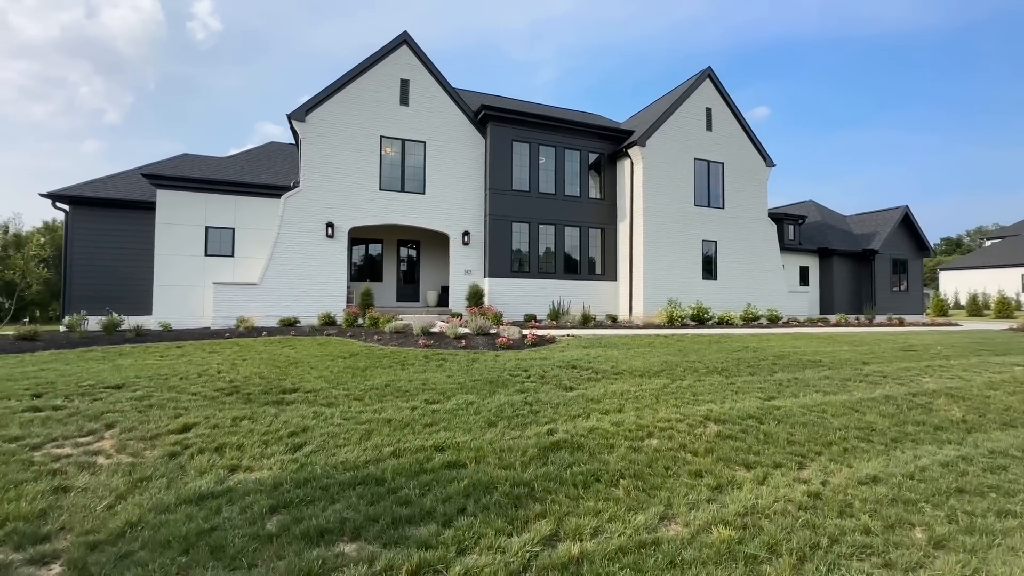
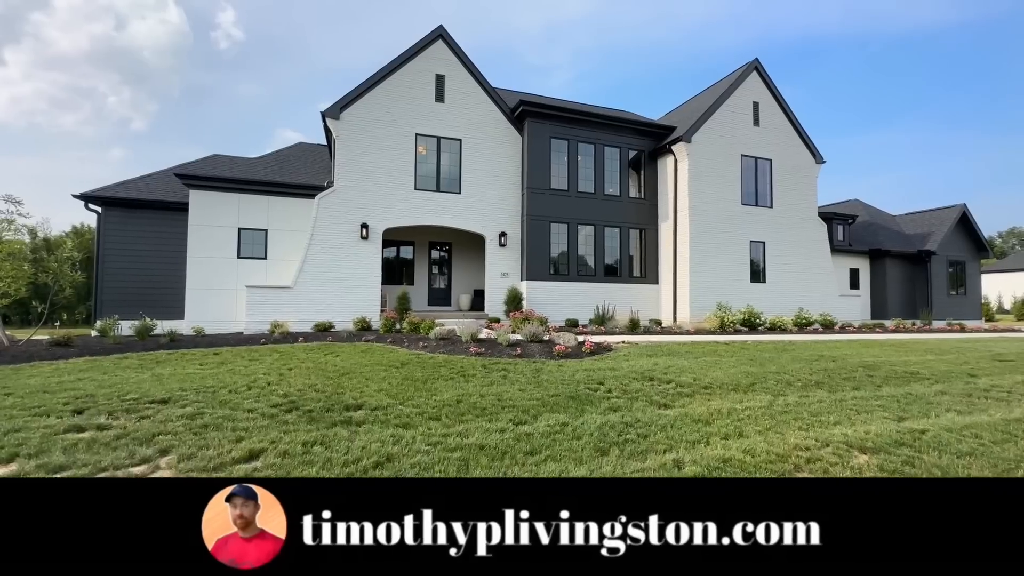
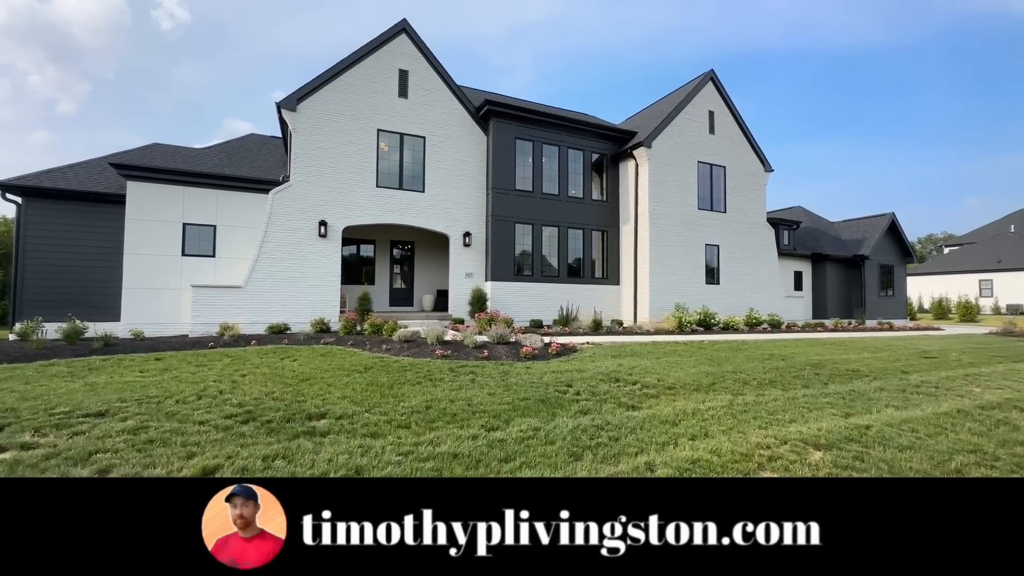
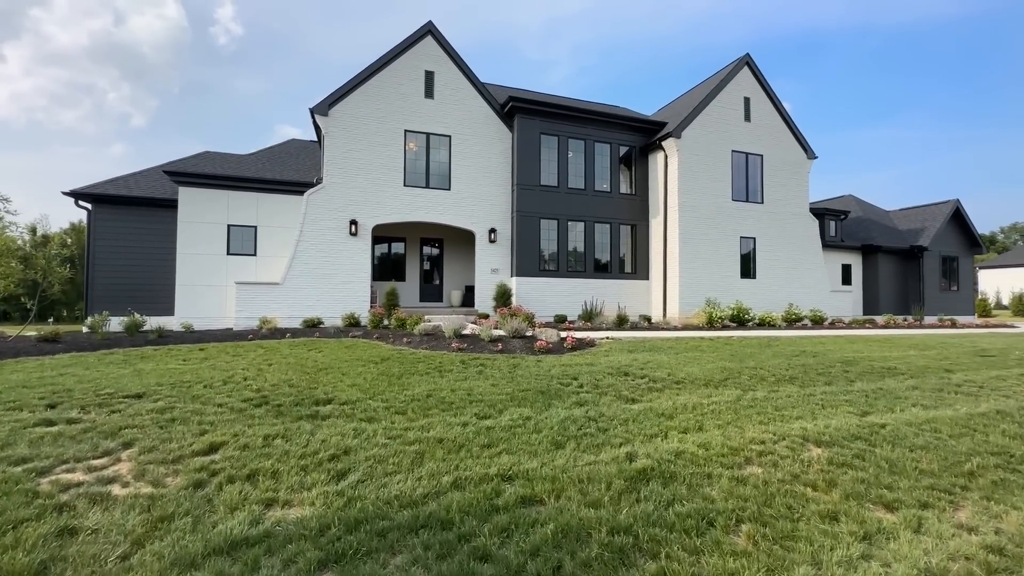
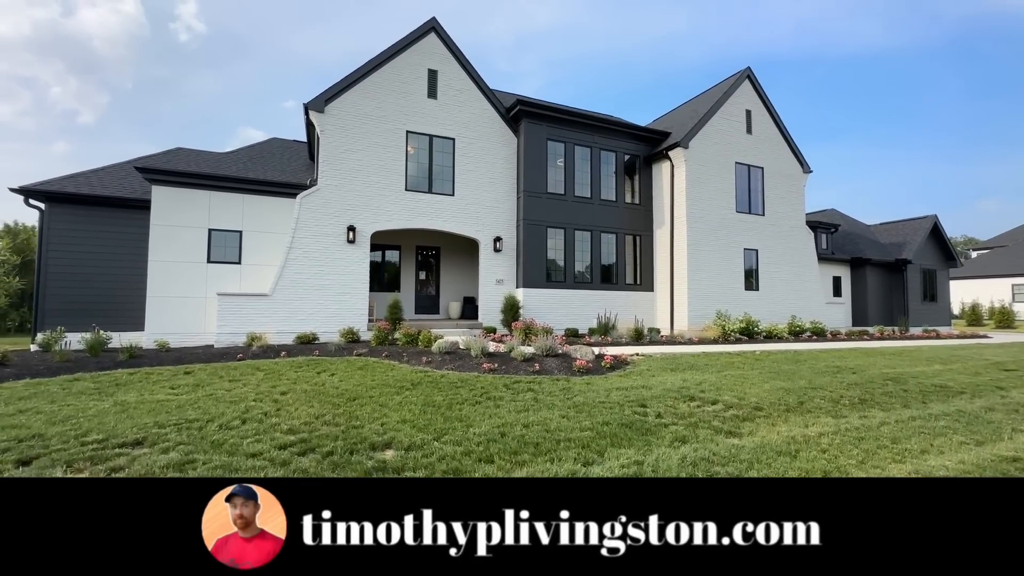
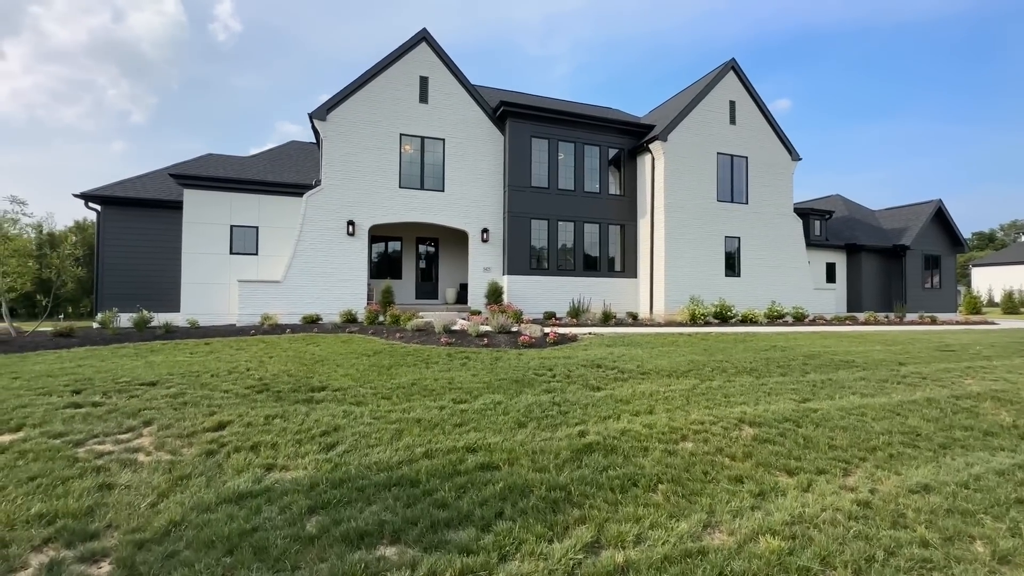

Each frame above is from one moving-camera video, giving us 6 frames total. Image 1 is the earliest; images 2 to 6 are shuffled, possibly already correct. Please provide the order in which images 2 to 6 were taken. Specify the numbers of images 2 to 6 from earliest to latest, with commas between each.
6, 4, 2, 3, 5
